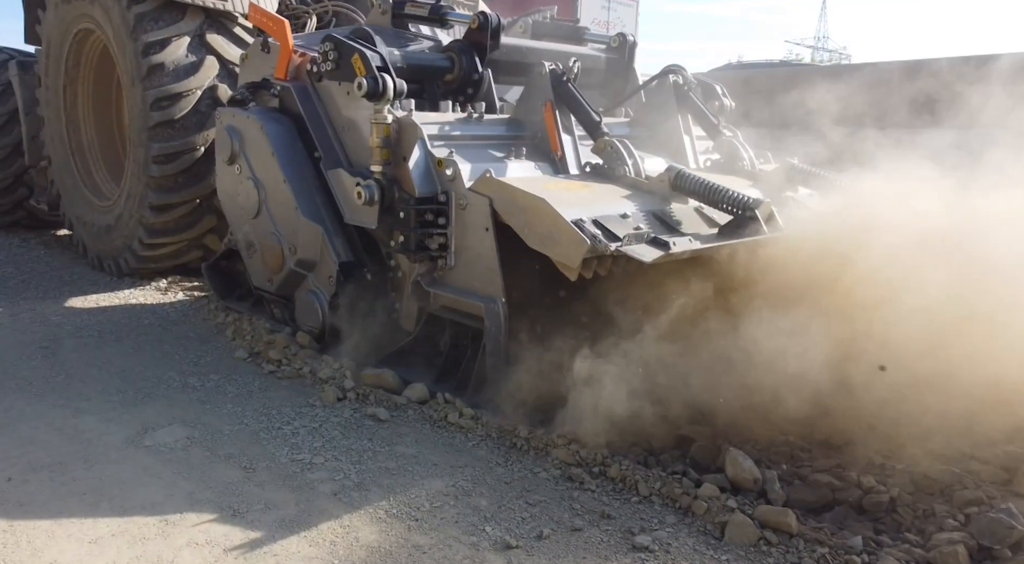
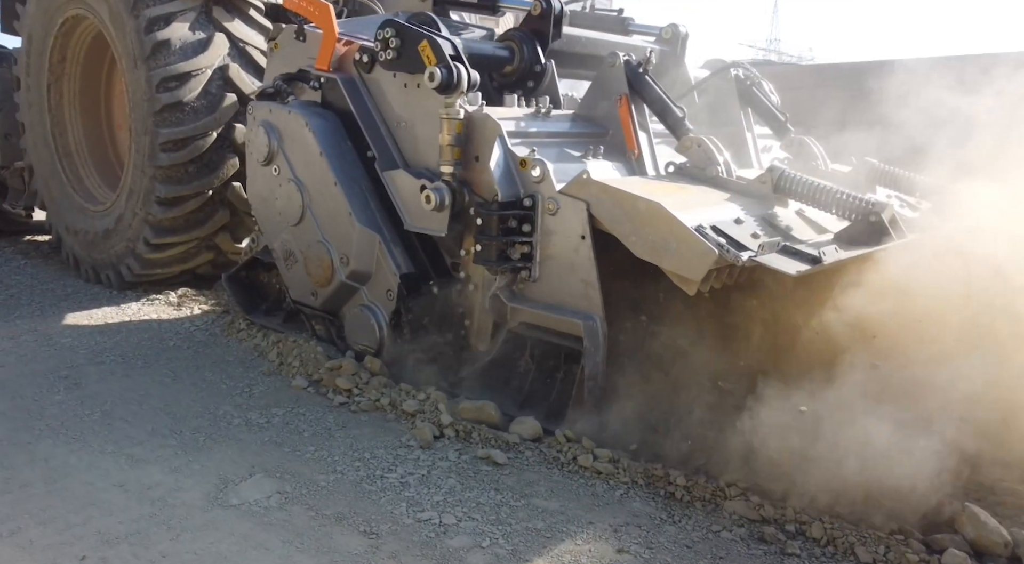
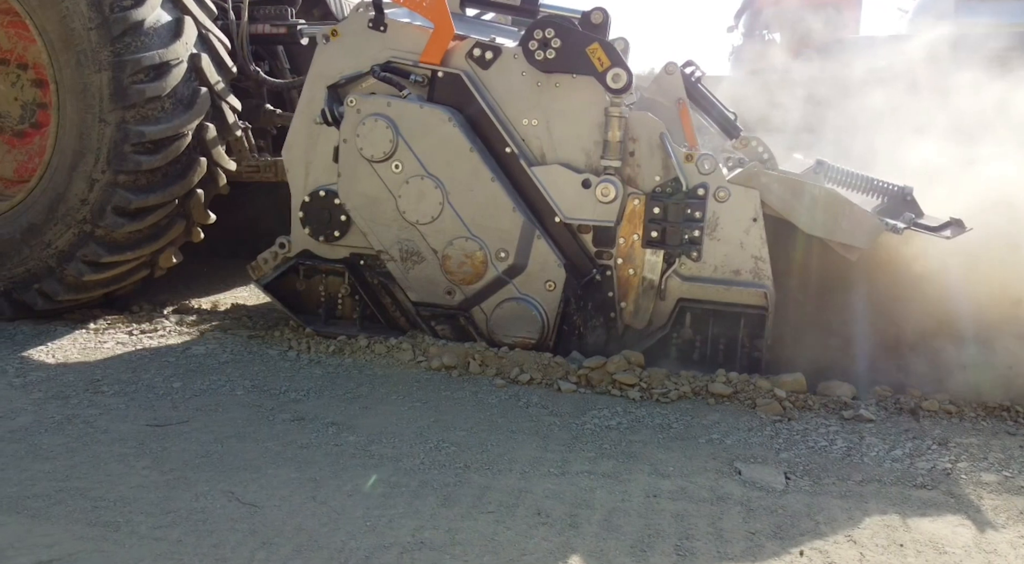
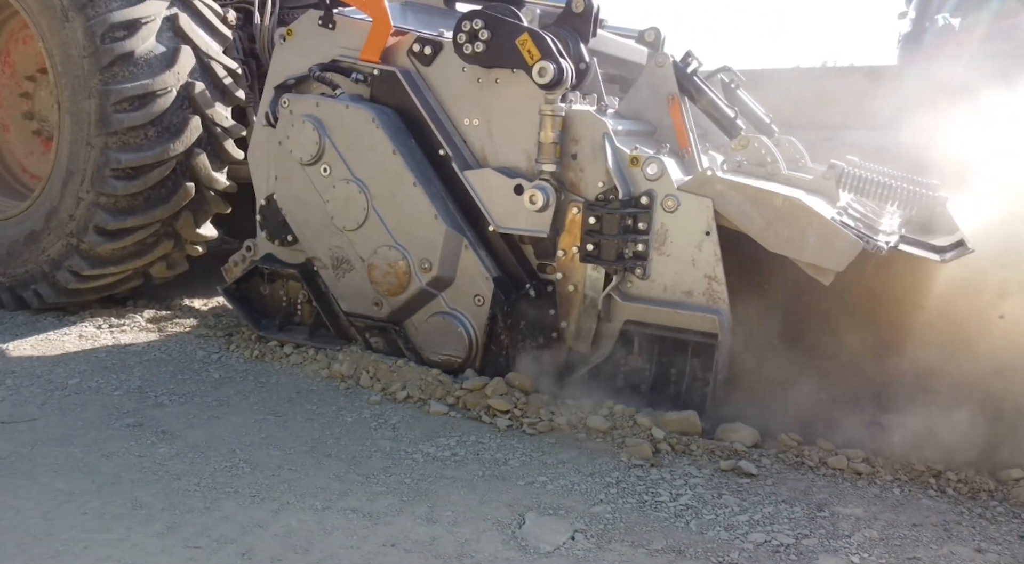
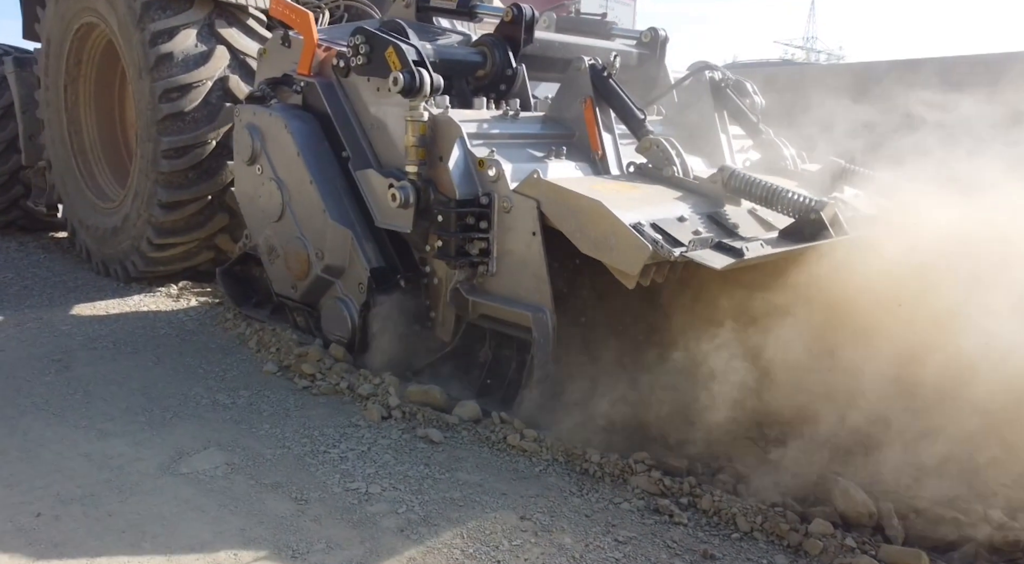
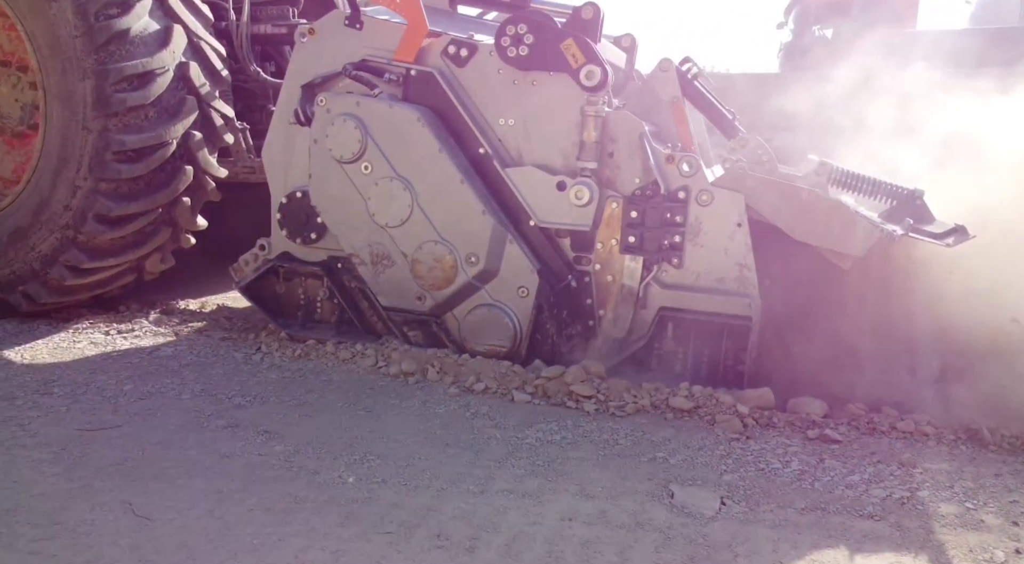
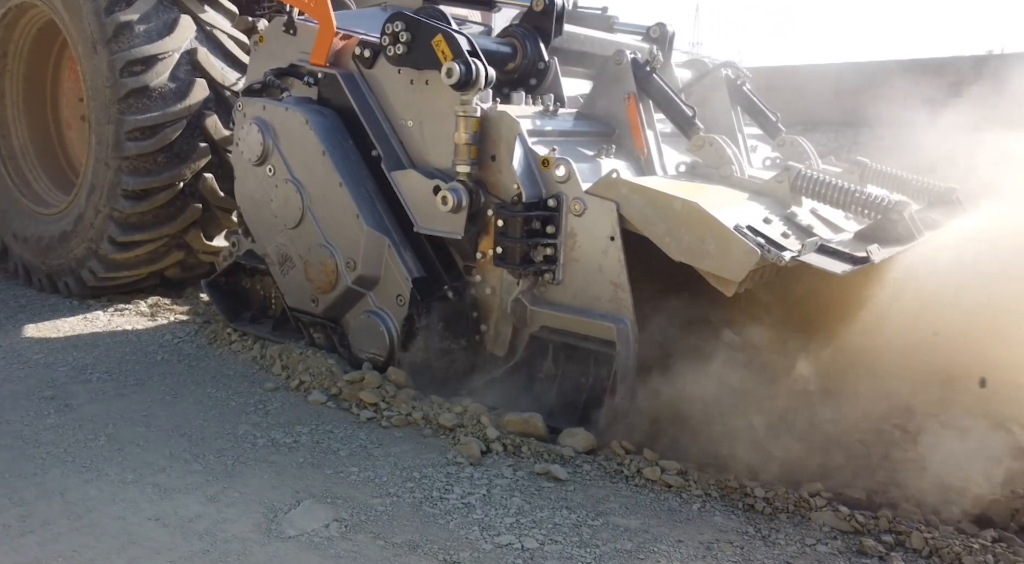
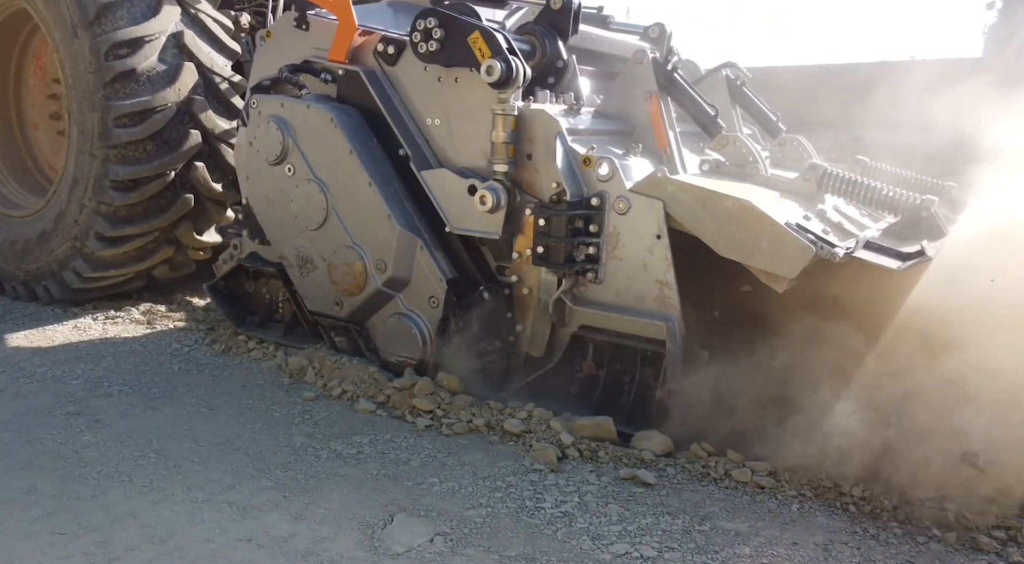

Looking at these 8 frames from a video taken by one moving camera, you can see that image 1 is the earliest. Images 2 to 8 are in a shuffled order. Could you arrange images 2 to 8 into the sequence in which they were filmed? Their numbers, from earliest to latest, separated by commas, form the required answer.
5, 2, 7, 8, 4, 6, 3
